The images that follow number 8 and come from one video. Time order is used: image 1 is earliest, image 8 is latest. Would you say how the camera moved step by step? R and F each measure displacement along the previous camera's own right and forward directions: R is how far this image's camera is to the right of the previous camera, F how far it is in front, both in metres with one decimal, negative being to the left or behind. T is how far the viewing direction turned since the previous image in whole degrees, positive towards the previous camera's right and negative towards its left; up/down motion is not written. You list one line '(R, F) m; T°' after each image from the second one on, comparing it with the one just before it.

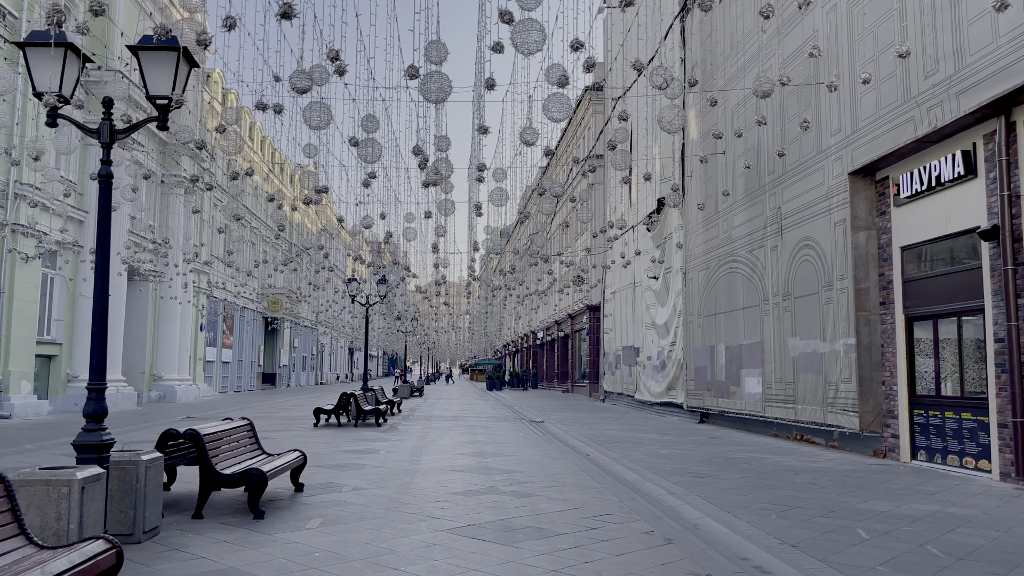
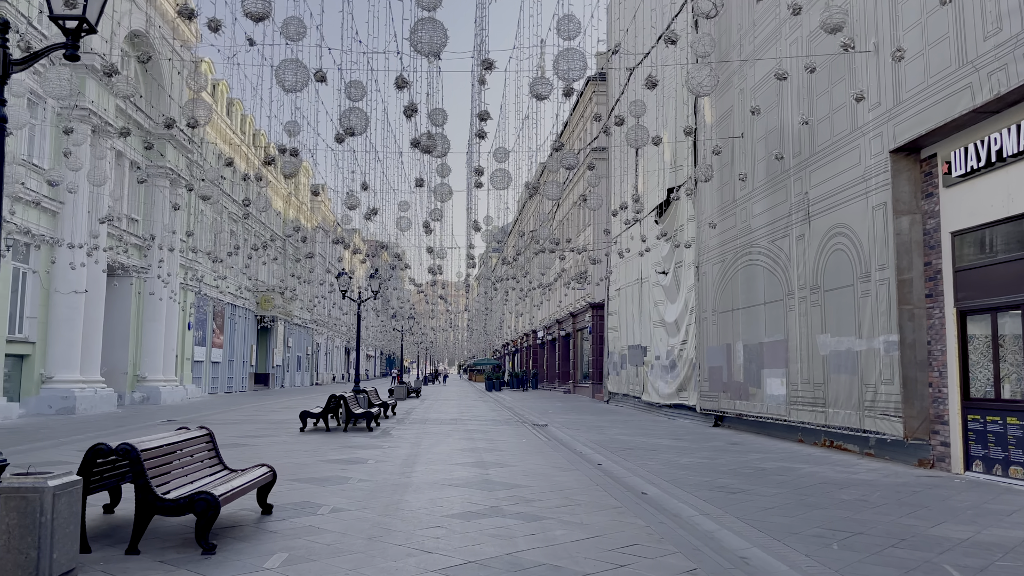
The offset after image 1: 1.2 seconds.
(-0.1, +1.3) m; 0°
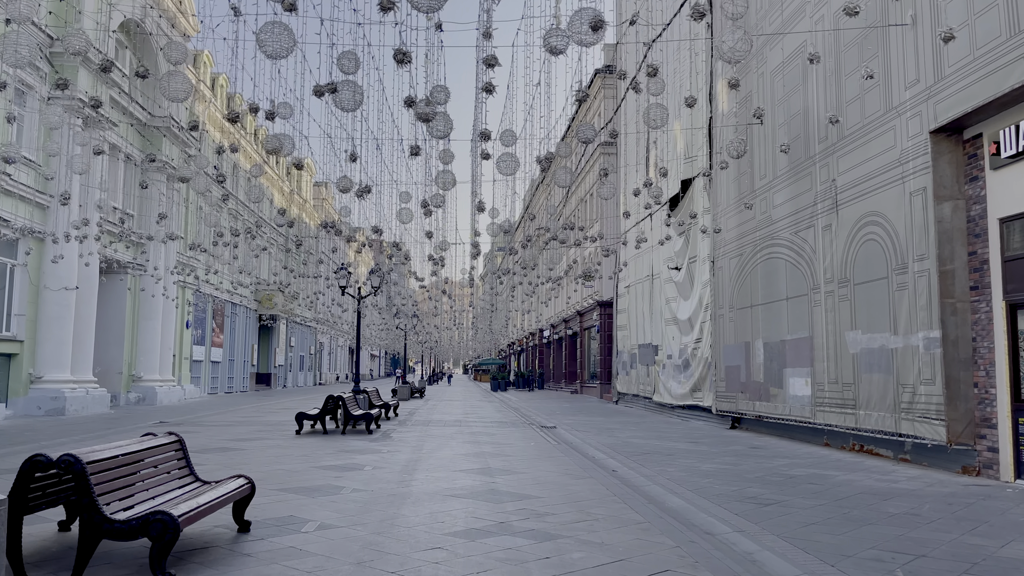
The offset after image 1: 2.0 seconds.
(0.0, +0.8) m; 0°
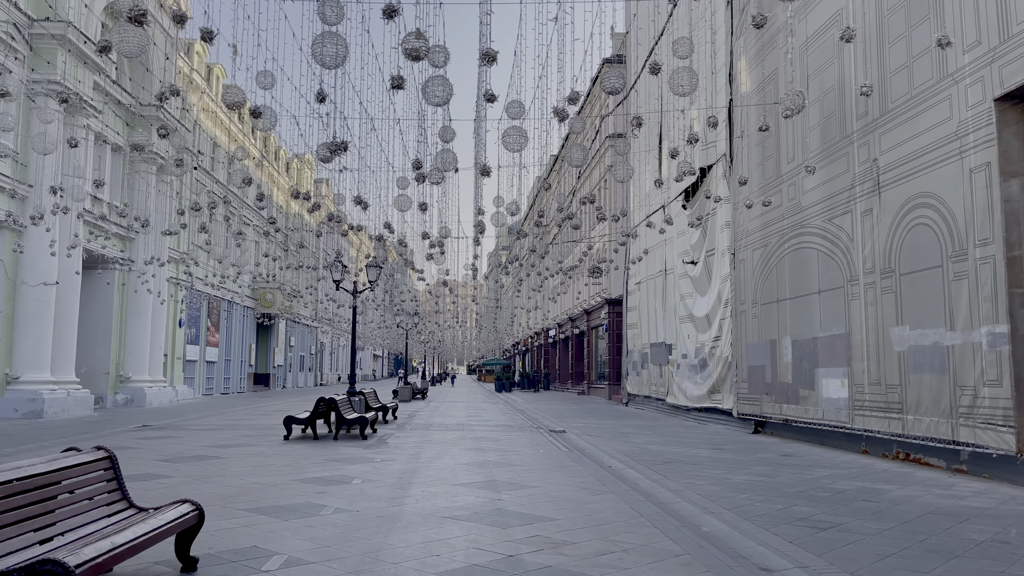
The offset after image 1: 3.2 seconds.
(0.0, +1.2) m; 0°
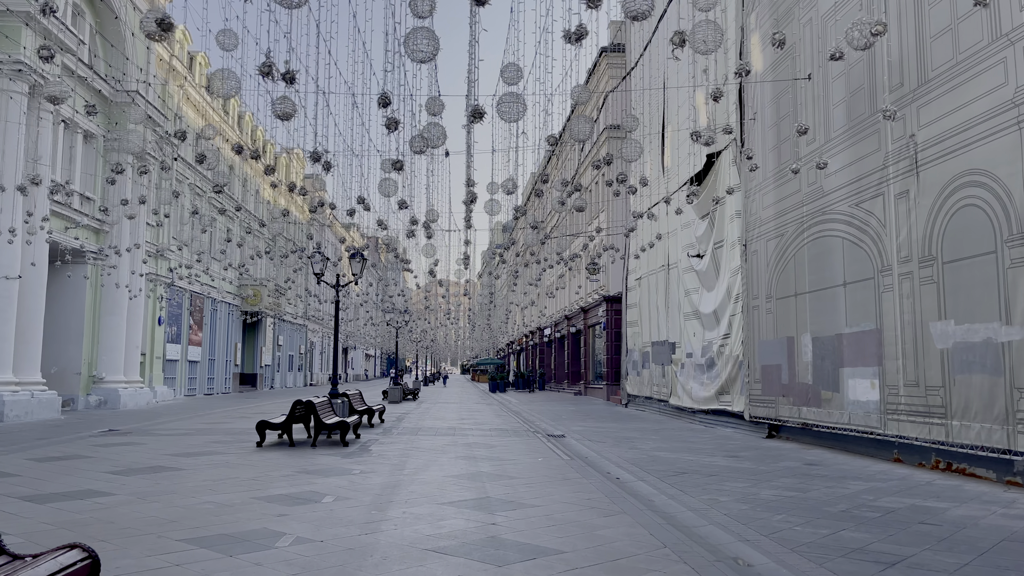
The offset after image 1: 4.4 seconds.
(0.0, +1.2) m; 0°
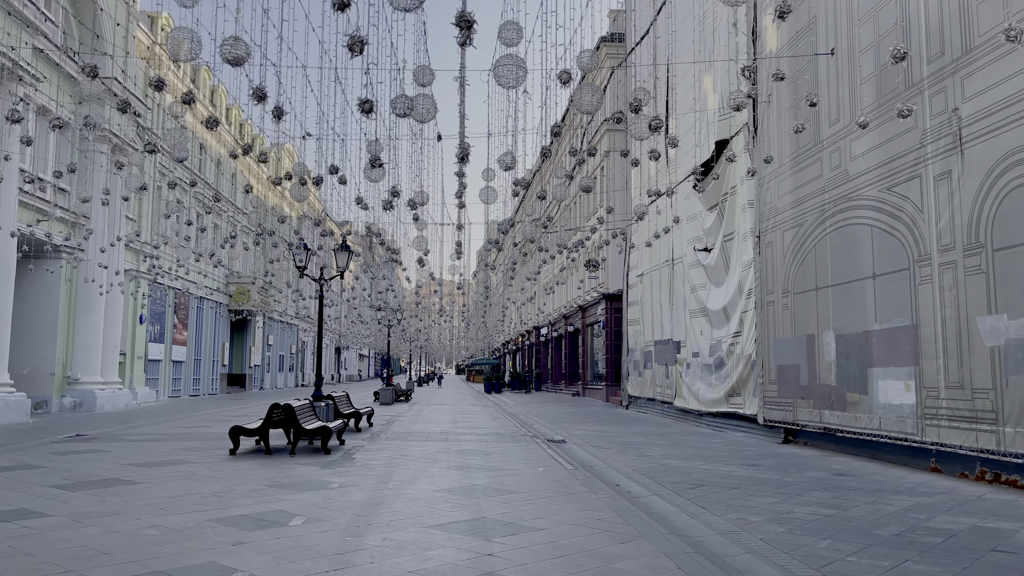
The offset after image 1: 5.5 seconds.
(0.0, +1.1) m; 0°
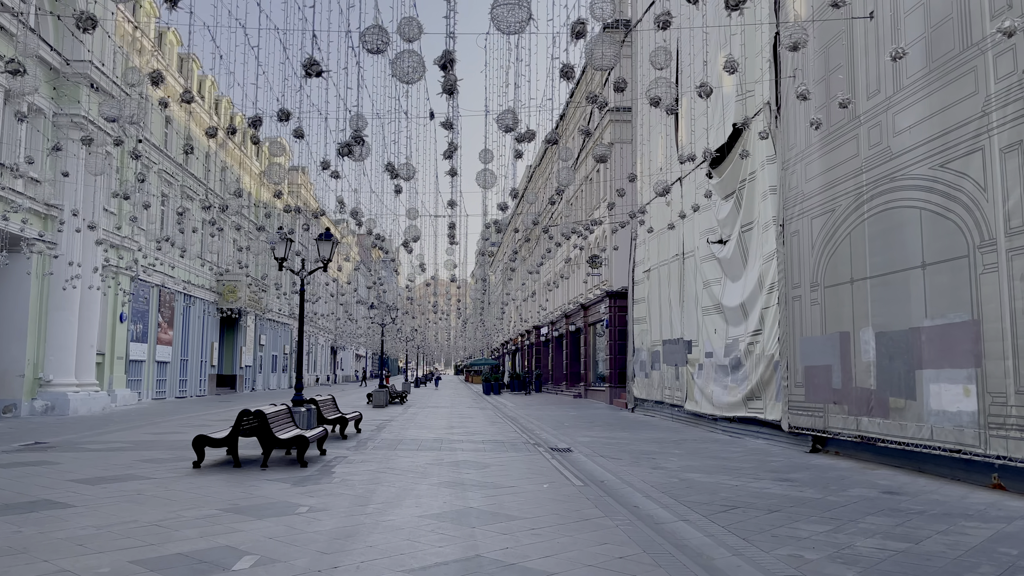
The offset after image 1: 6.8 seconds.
(0.0, +1.3) m; 0°
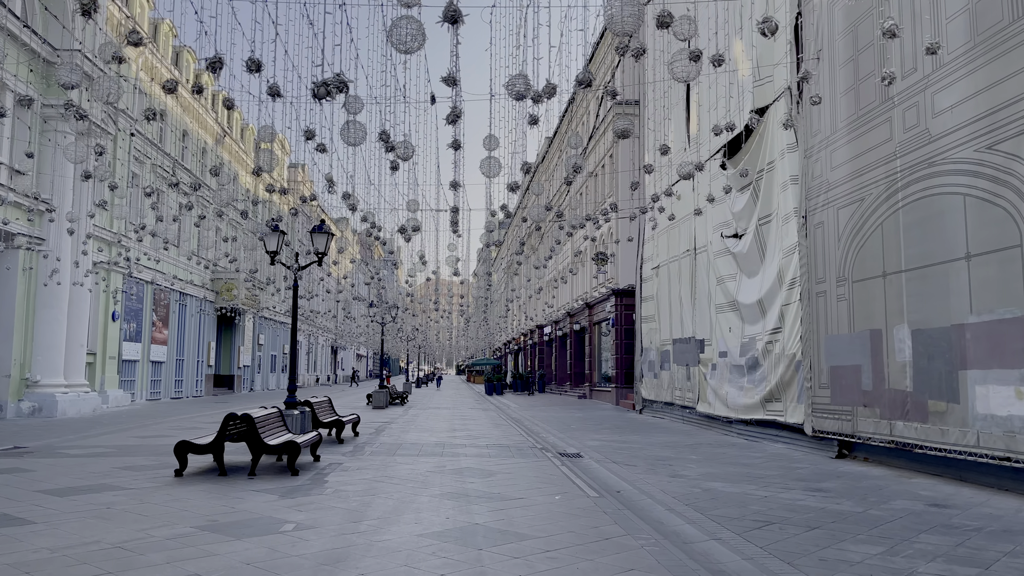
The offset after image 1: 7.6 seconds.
(-0.1, +0.8) m; 0°
